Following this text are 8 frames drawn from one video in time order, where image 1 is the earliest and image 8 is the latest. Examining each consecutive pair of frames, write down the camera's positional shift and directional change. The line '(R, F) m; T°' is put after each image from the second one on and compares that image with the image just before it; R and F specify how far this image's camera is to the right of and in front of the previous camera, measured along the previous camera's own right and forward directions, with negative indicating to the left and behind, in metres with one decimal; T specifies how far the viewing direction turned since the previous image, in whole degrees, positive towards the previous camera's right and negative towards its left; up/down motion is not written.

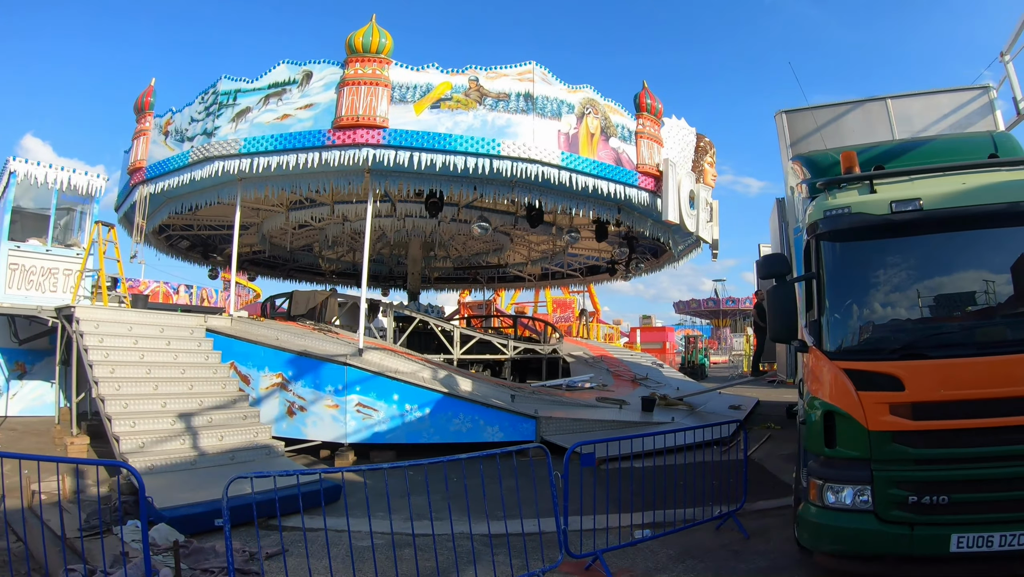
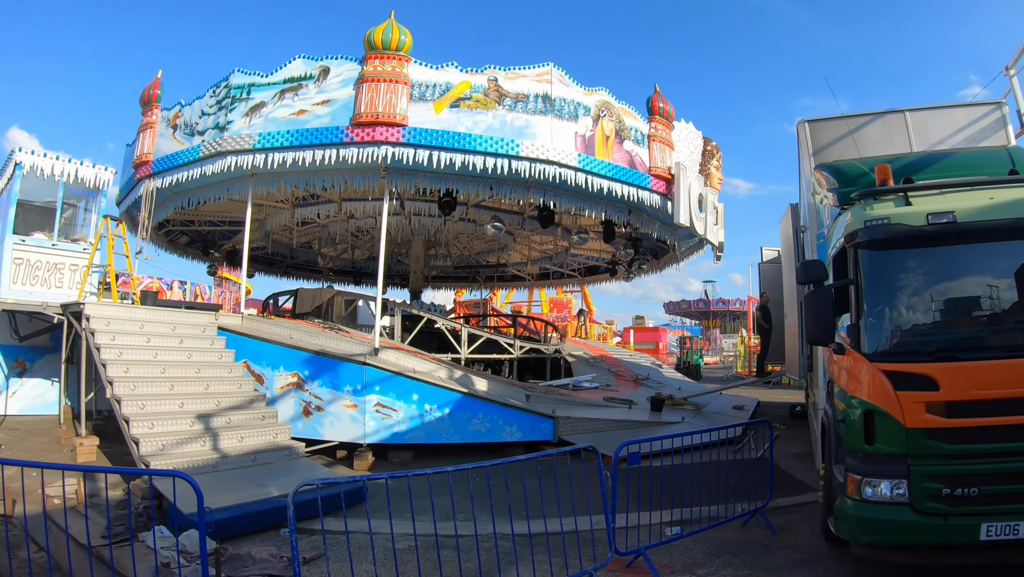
(-0.6, 0.0) m; +2°
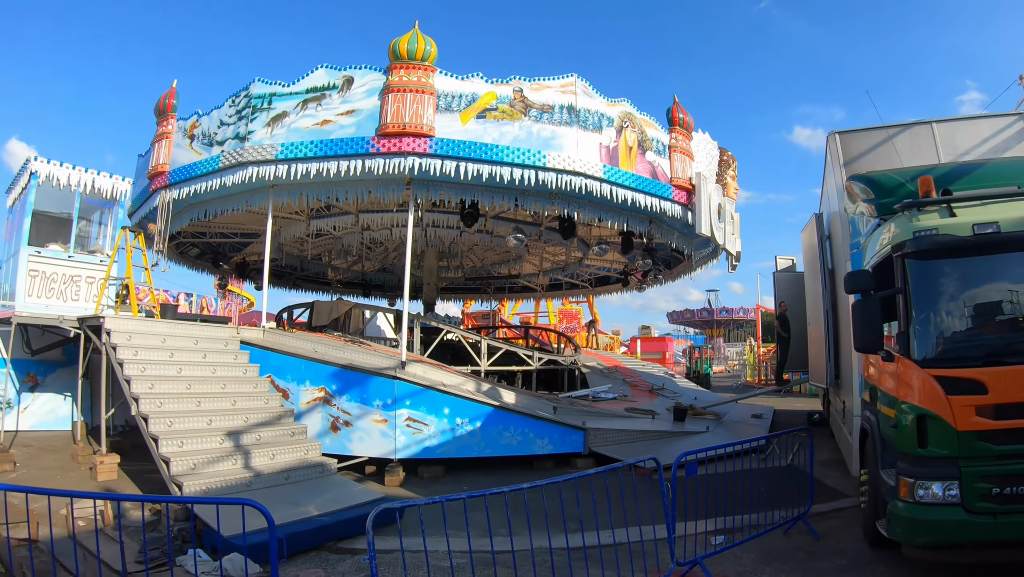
(-0.6, +0.1) m; +1°
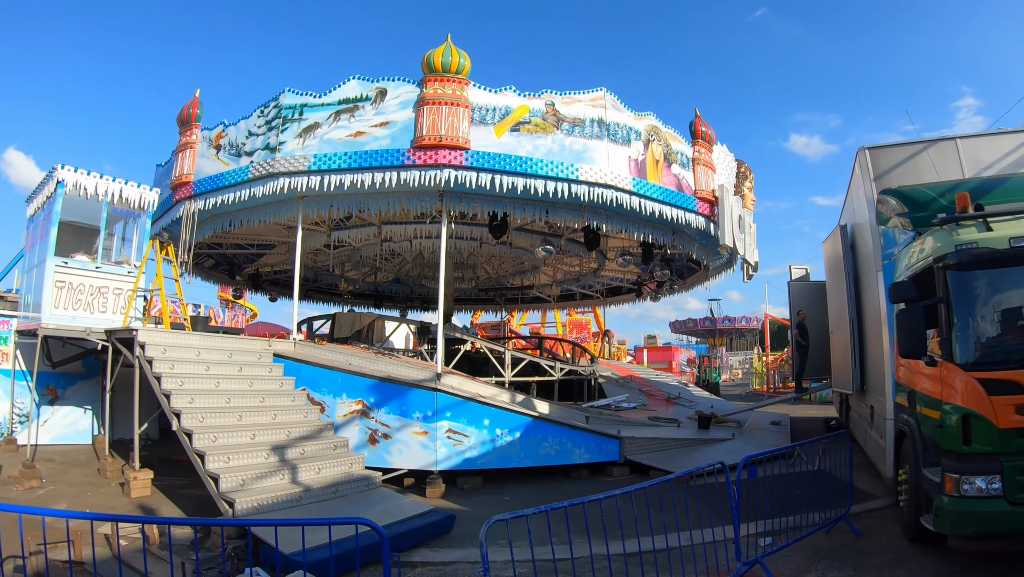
(-0.8, 0.0) m; +2°
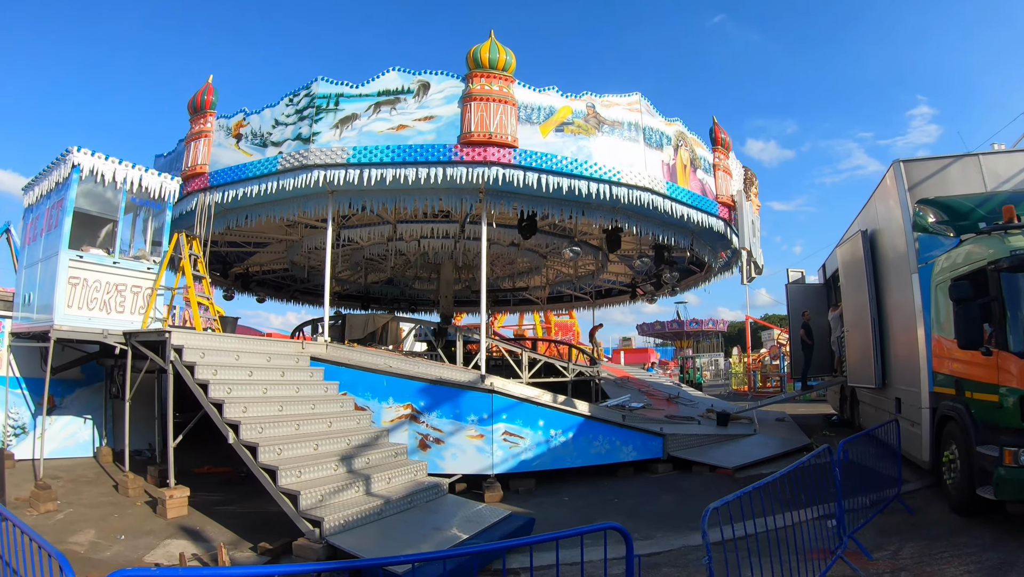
(-1.7, +0.2) m; +8°
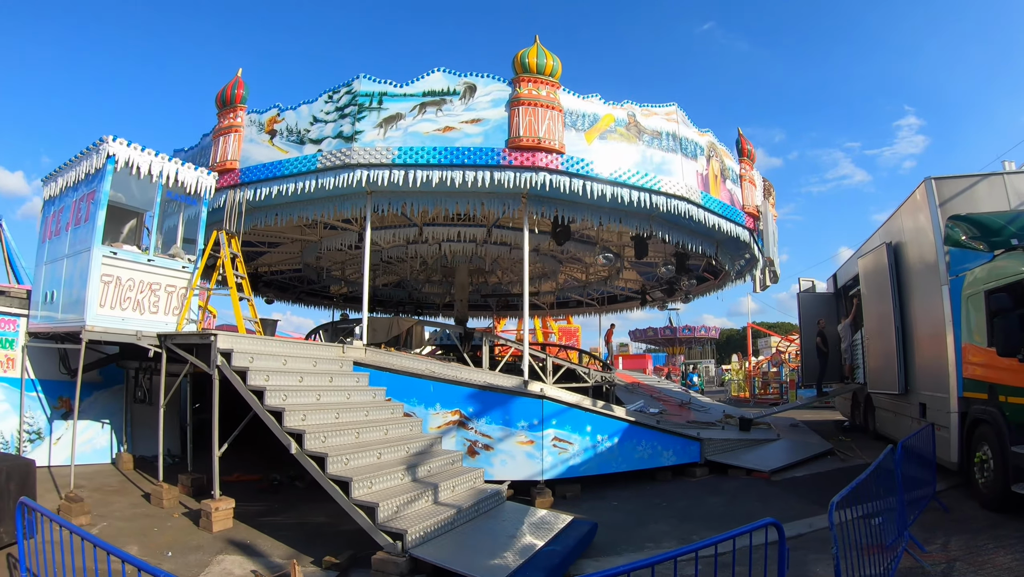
(-1.1, +0.1) m; +4°
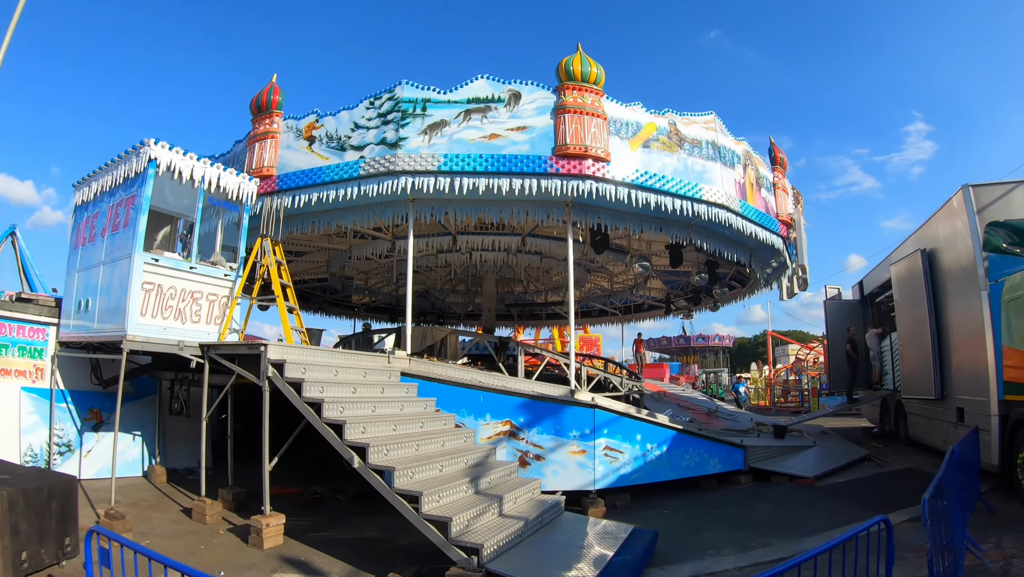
(-0.7, +0.1) m; +1°
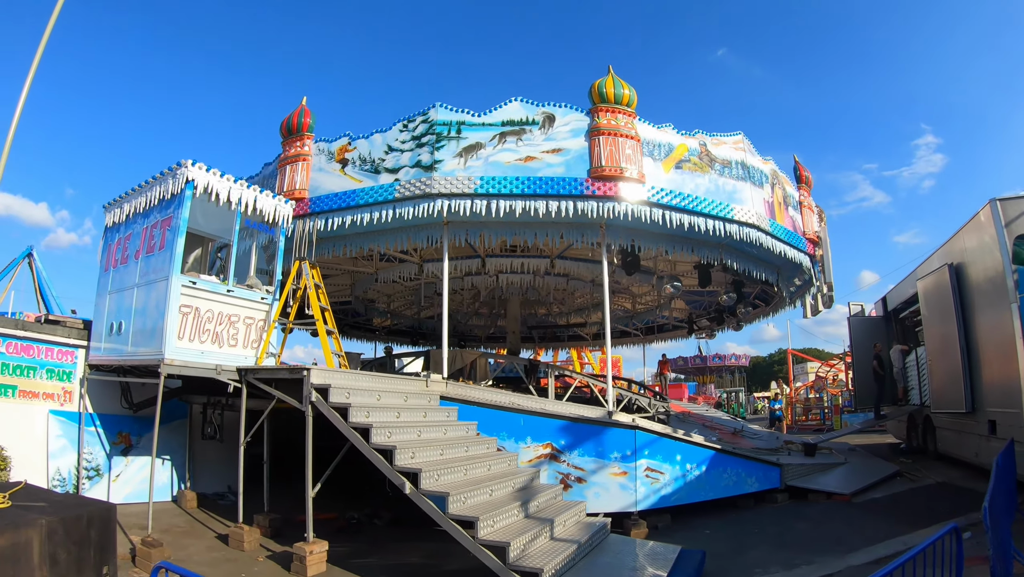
(-0.5, 0.0) m; 0°
